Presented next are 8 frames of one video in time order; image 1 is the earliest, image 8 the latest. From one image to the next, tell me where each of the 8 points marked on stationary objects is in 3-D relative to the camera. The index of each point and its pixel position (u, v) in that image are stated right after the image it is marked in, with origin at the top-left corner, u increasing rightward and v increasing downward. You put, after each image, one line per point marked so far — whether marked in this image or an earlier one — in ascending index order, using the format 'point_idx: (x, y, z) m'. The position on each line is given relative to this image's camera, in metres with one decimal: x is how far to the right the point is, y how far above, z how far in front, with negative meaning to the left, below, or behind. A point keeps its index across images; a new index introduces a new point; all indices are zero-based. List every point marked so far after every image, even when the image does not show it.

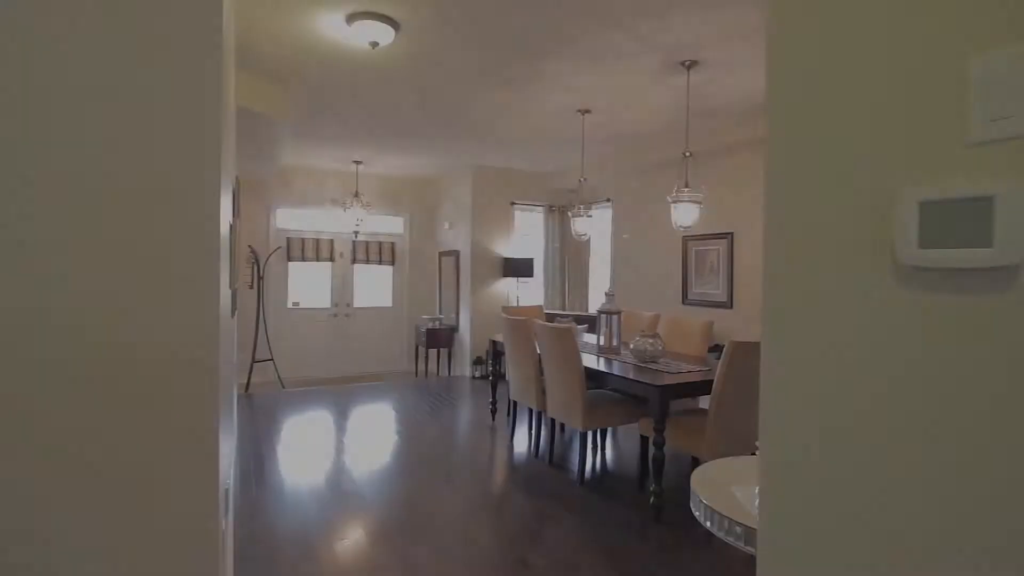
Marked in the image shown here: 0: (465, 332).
0: (-0.6, -0.5, +6.8) m
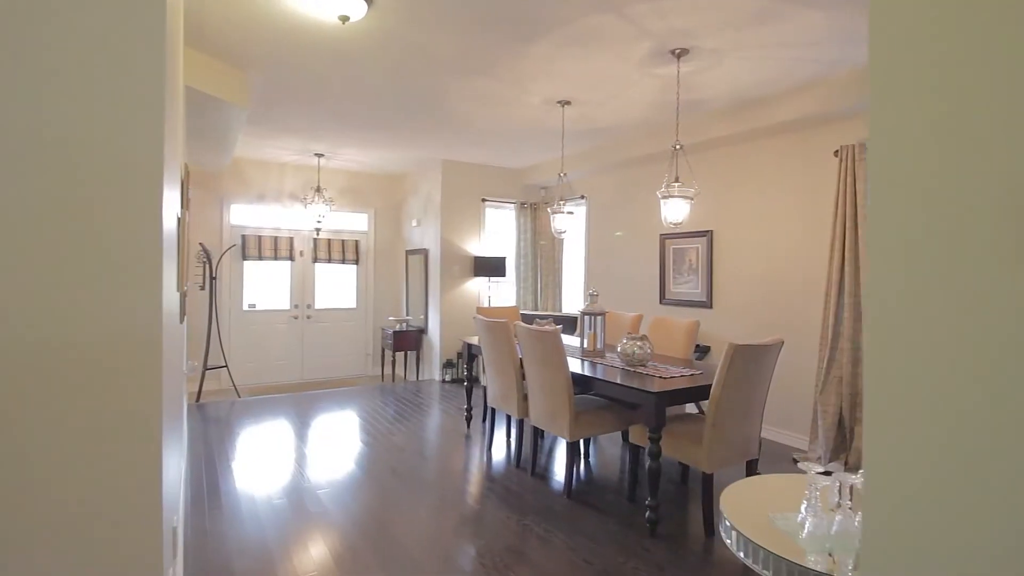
0: (-0.9, -0.5, +6.5) m
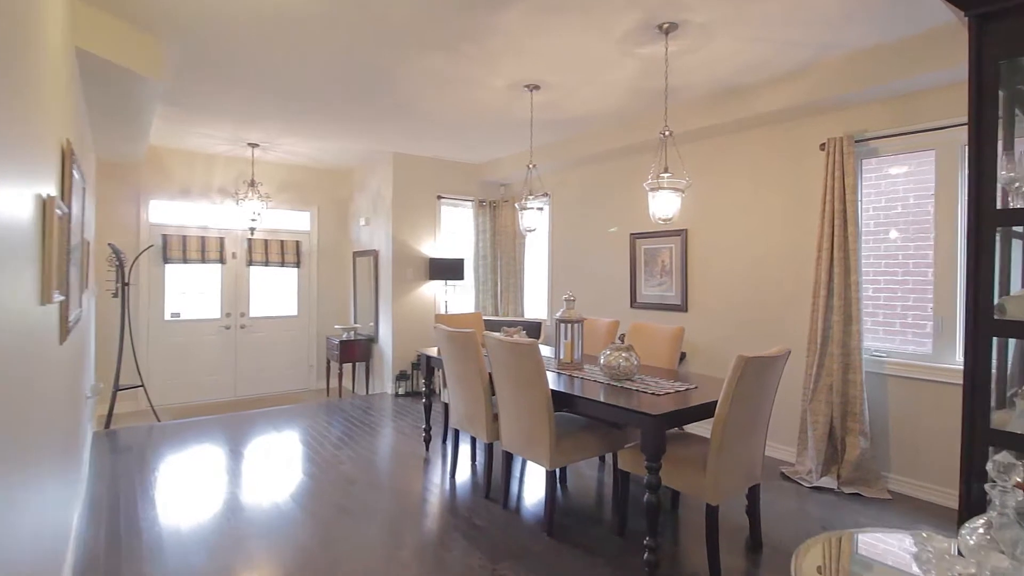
0: (-1.4, -0.6, +6.0) m
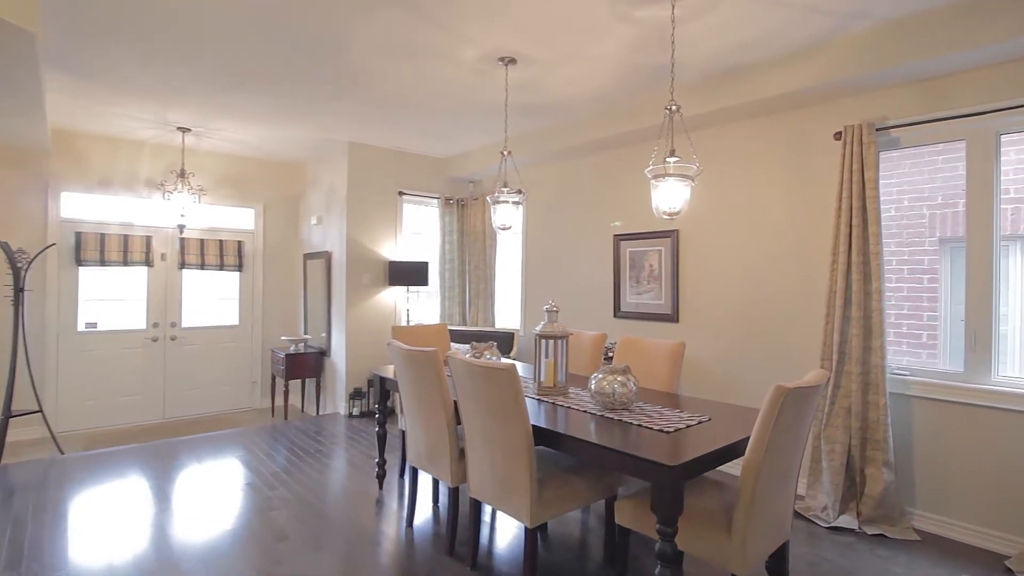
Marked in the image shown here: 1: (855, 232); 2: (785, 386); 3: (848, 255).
0: (-1.7, -0.7, +5.3) m
1: (+1.9, +0.3, +3.1) m
2: (+0.9, -0.3, +1.8) m
3: (+1.9, +0.2, +3.1) m
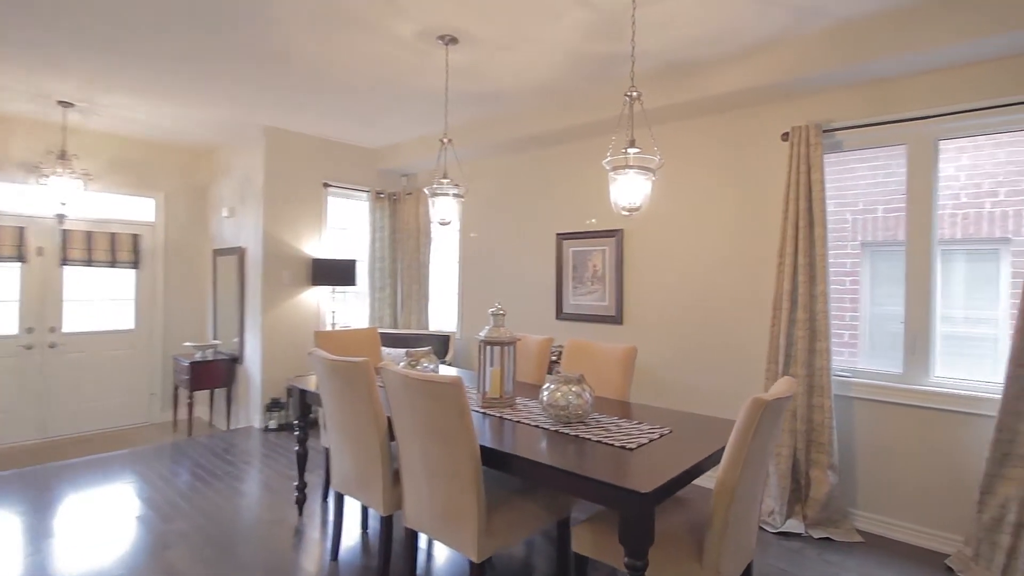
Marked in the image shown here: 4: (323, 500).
0: (-2.3, -0.7, +4.8) m
1: (+1.6, +0.3, +3.1) m
2: (+0.8, -0.3, +1.7) m
3: (+1.6, +0.2, +3.1) m
4: (-1.1, -1.3, +3.3) m
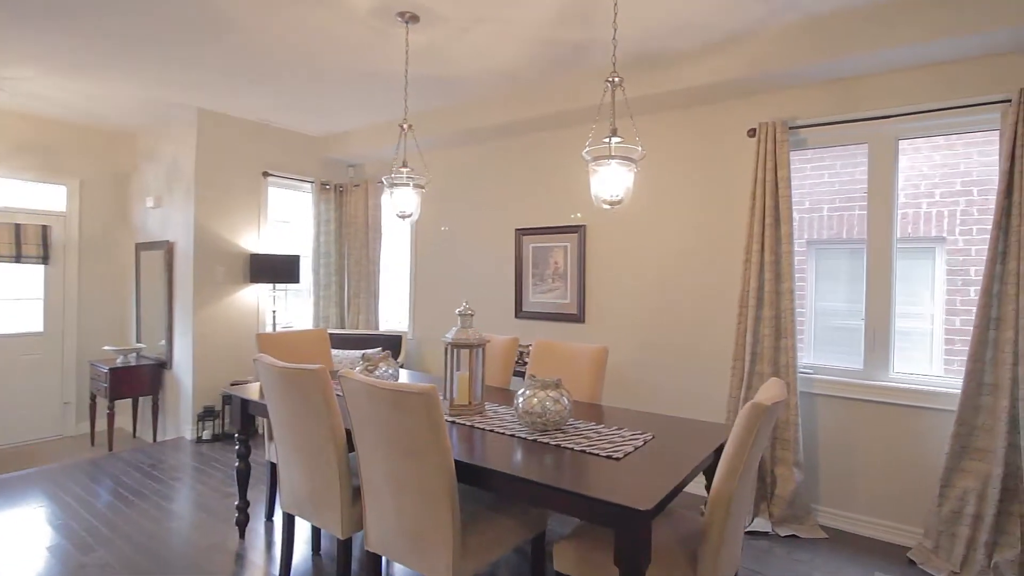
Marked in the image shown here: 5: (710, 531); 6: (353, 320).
0: (-2.6, -0.6, +4.4) m
1: (+1.4, +0.3, +3.0) m
2: (+0.7, -0.3, +1.6) m
3: (+1.4, +0.2, +3.1) m
4: (-1.4, -1.3, +3.0) m
5: (+0.6, -0.7, +1.6) m
6: (-1.5, -0.3, +5.0) m
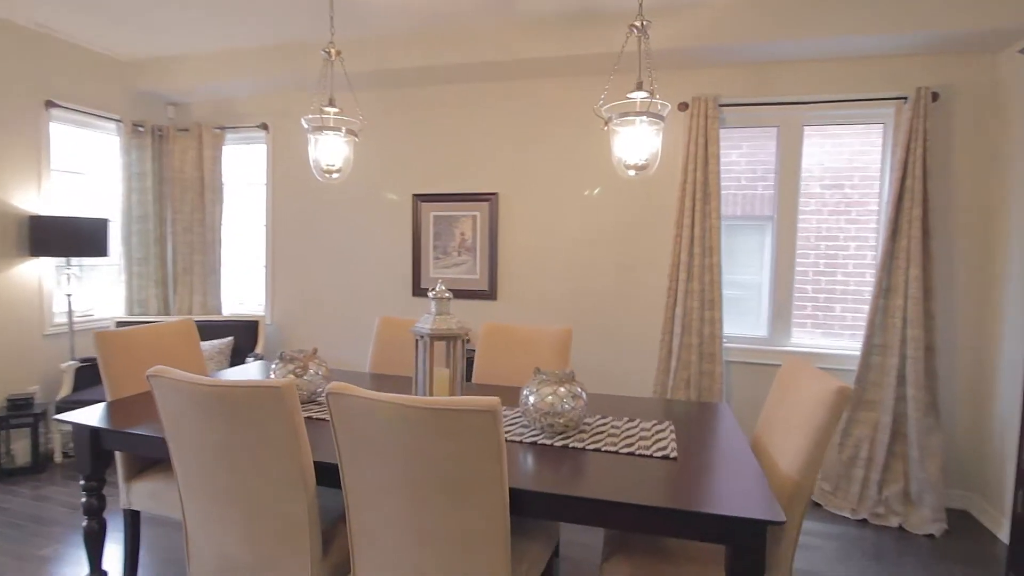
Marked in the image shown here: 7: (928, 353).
0: (-3.2, -0.5, +2.9) m
1: (+1.1, +0.5, +3.1) m
2: (+0.9, -0.3, +1.5) m
3: (+1.0, +0.3, +3.1) m
4: (-1.5, -1.2, +2.2) m
5: (+0.8, -0.7, +1.5) m
6: (-2.4, -0.1, +4.0) m
7: (+2.2, -0.3, +2.8) m
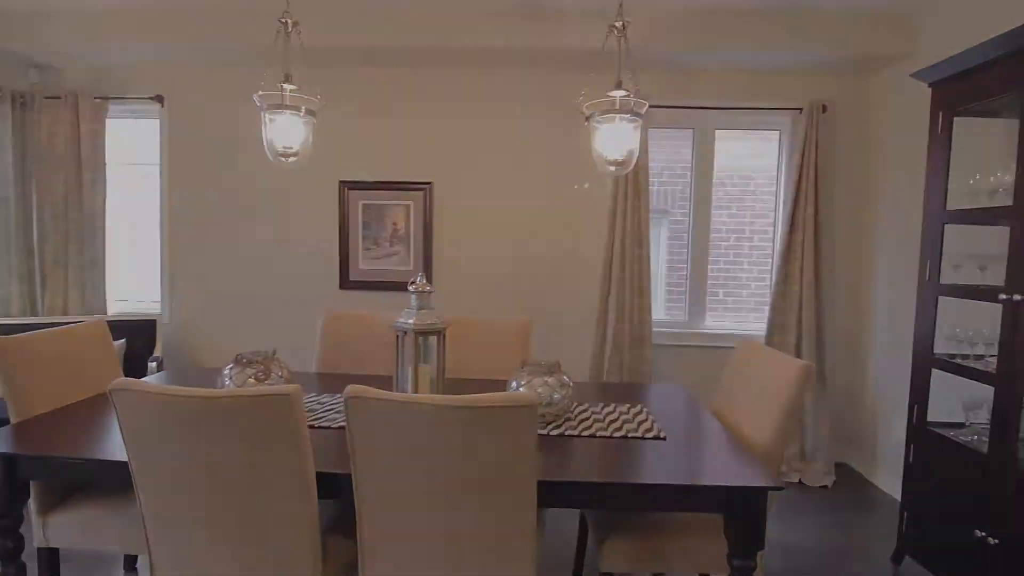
0: (-3.4, -0.5, +2.2) m
1: (+0.7, +0.5, +3.3) m
2: (+0.9, -0.2, +1.7) m
3: (+0.7, +0.4, +3.3) m
4: (-1.6, -1.2, +1.8) m
5: (+0.8, -0.6, +1.7) m
6: (-2.8, -0.1, +3.4) m
7: (+1.9, -0.3, +3.3) m
